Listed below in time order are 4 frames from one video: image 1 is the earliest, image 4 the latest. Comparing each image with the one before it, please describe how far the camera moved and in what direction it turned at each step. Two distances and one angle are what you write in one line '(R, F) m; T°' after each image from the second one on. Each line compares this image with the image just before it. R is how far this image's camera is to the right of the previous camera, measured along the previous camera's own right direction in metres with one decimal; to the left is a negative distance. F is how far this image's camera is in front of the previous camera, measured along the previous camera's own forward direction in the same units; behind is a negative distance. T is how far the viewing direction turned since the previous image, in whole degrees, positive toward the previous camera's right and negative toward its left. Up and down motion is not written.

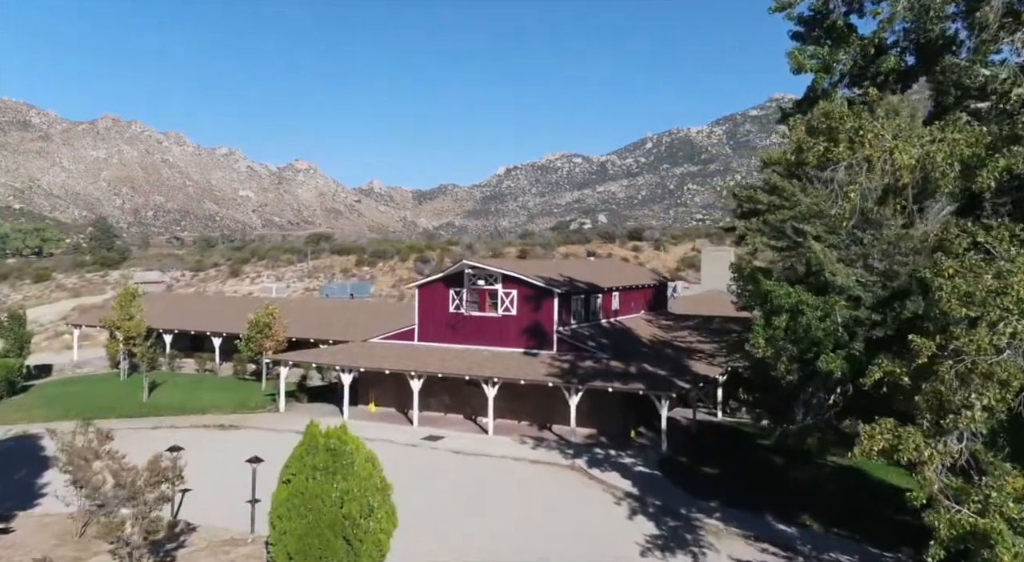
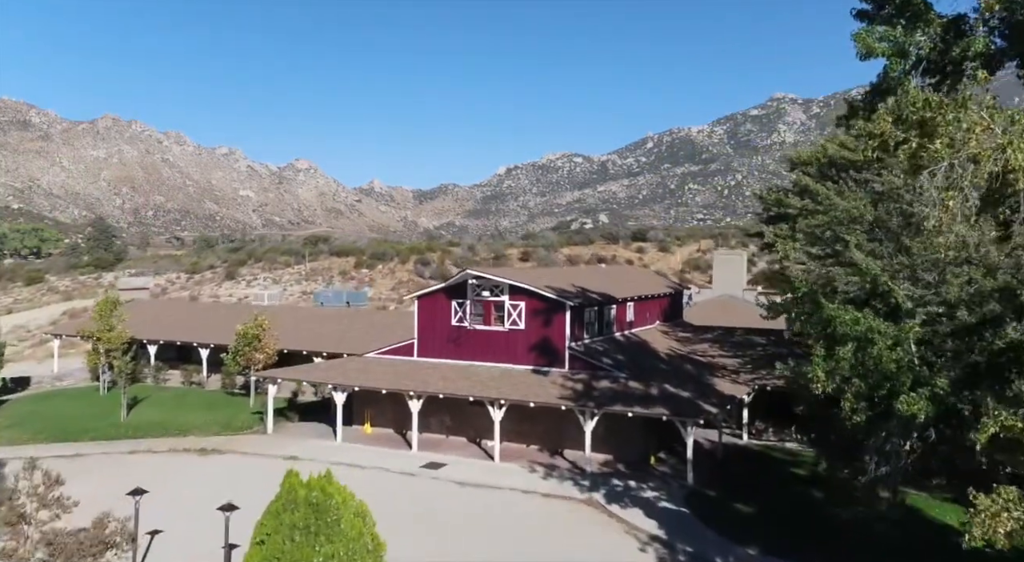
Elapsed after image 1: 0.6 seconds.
(-0.2, +1.9) m; 0°
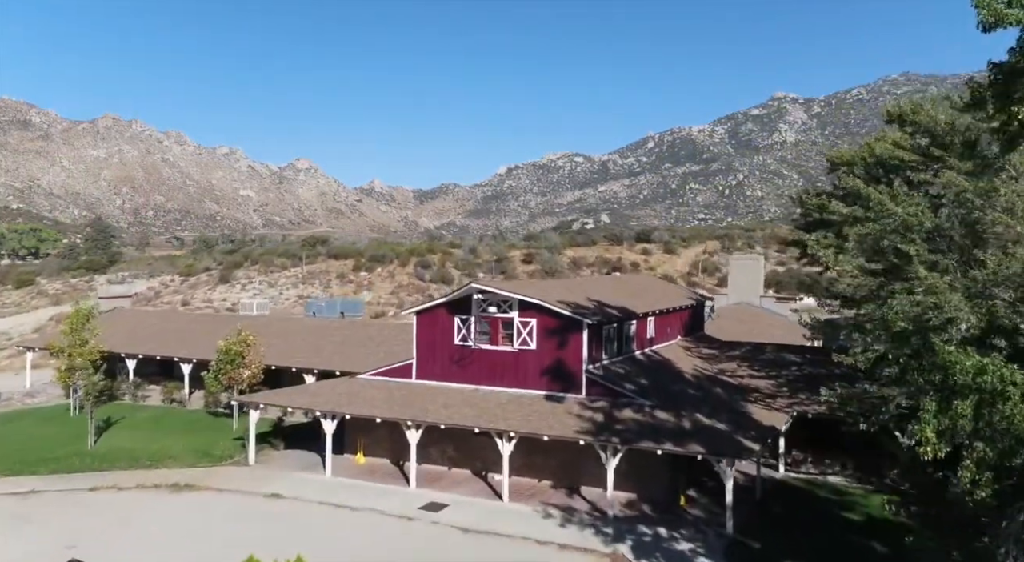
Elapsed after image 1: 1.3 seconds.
(-0.2, +2.3) m; 0°
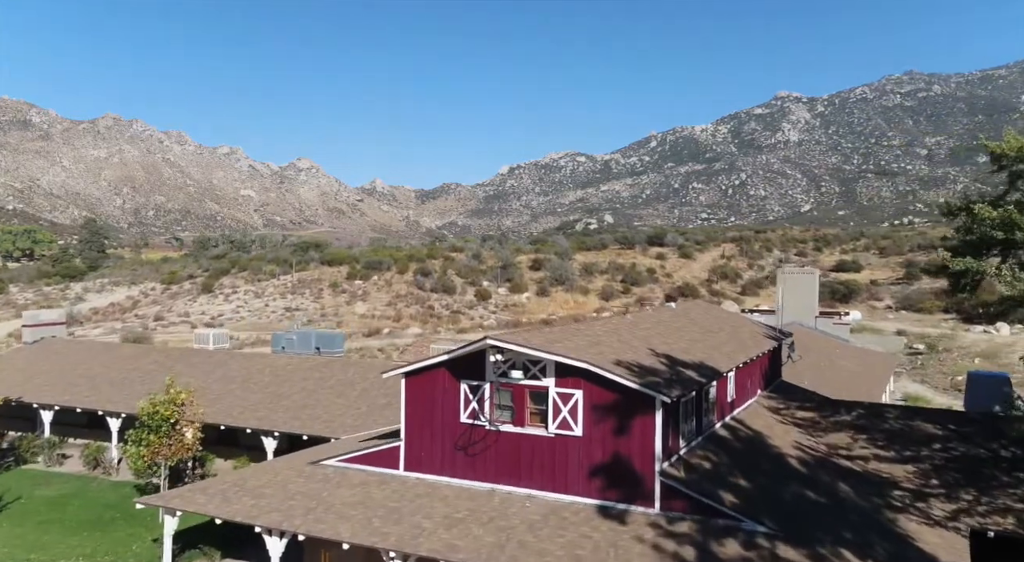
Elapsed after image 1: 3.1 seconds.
(-0.5, +6.4) m; 0°
